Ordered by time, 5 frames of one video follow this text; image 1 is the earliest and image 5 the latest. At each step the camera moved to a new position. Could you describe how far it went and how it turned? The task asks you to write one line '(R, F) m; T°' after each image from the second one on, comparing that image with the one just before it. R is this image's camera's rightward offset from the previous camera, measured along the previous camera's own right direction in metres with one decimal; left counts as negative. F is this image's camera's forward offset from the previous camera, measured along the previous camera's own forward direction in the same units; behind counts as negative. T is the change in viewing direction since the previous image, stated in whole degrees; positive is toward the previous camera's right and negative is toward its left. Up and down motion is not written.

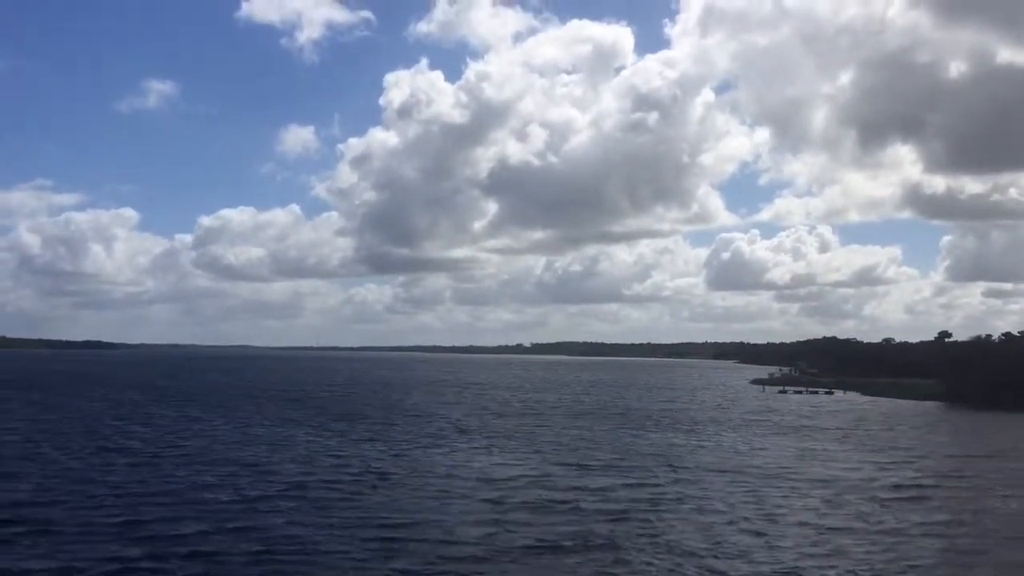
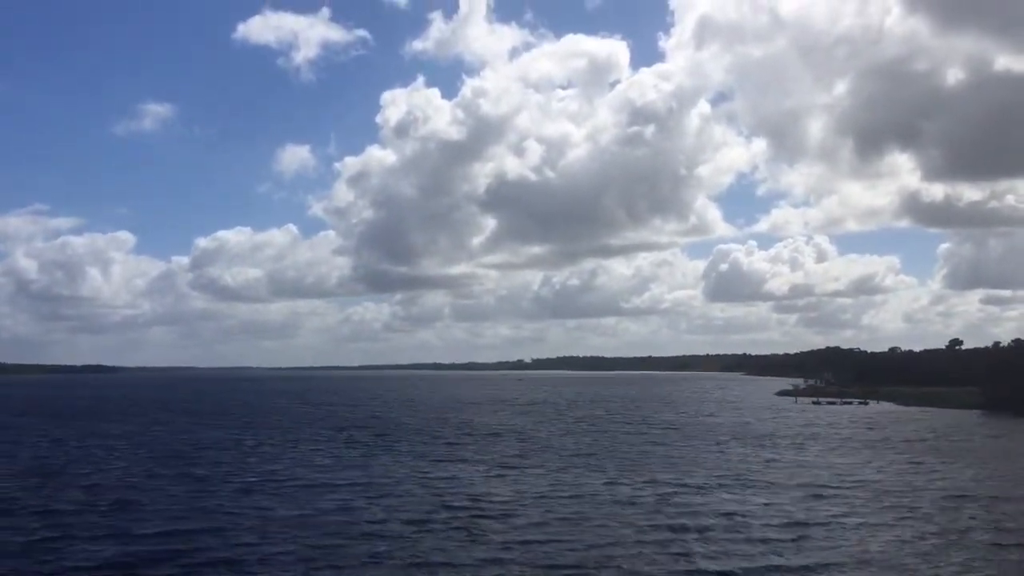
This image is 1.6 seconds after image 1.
(-6.5, +3.9) m; 0°
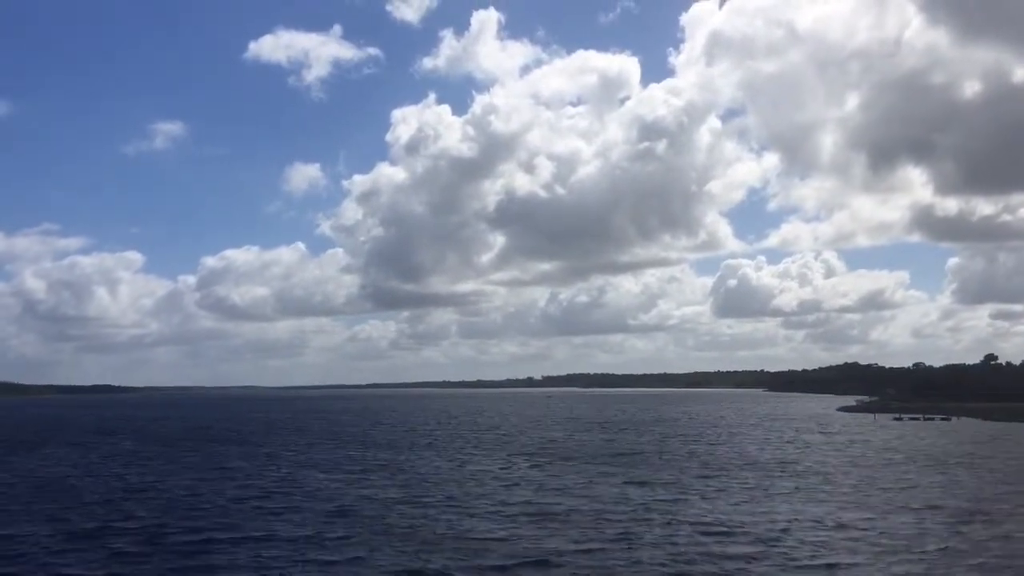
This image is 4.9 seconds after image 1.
(-13.8, +7.5) m; 0°
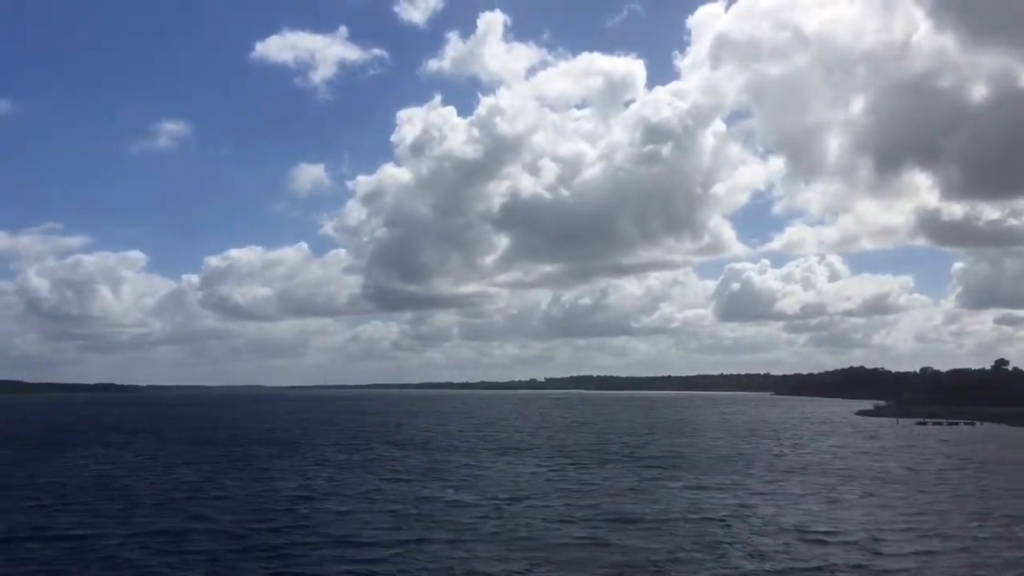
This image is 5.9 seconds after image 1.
(-3.9, +1.9) m; 0°
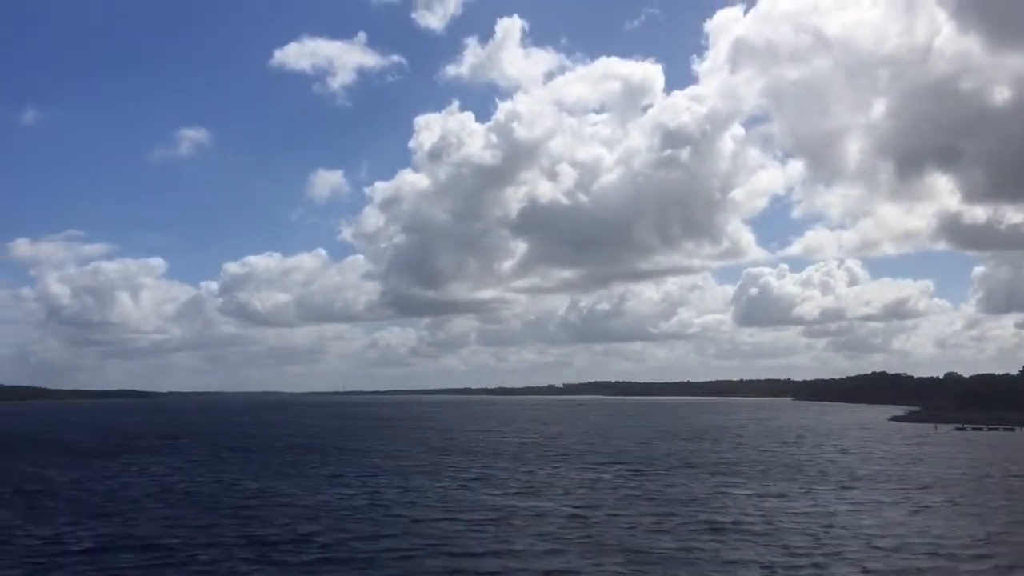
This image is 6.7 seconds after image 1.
(-3.3, +1.7) m; -1°
